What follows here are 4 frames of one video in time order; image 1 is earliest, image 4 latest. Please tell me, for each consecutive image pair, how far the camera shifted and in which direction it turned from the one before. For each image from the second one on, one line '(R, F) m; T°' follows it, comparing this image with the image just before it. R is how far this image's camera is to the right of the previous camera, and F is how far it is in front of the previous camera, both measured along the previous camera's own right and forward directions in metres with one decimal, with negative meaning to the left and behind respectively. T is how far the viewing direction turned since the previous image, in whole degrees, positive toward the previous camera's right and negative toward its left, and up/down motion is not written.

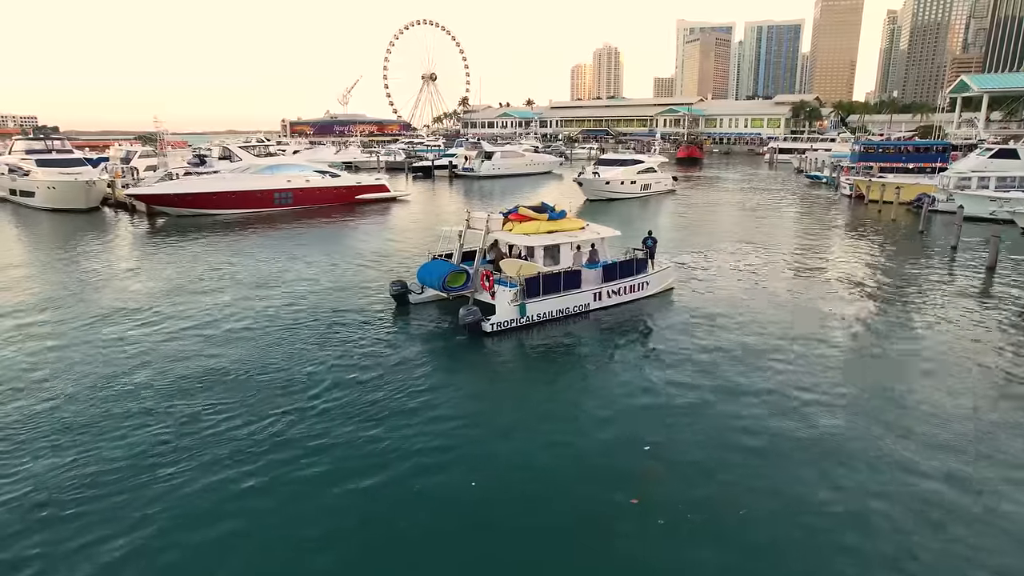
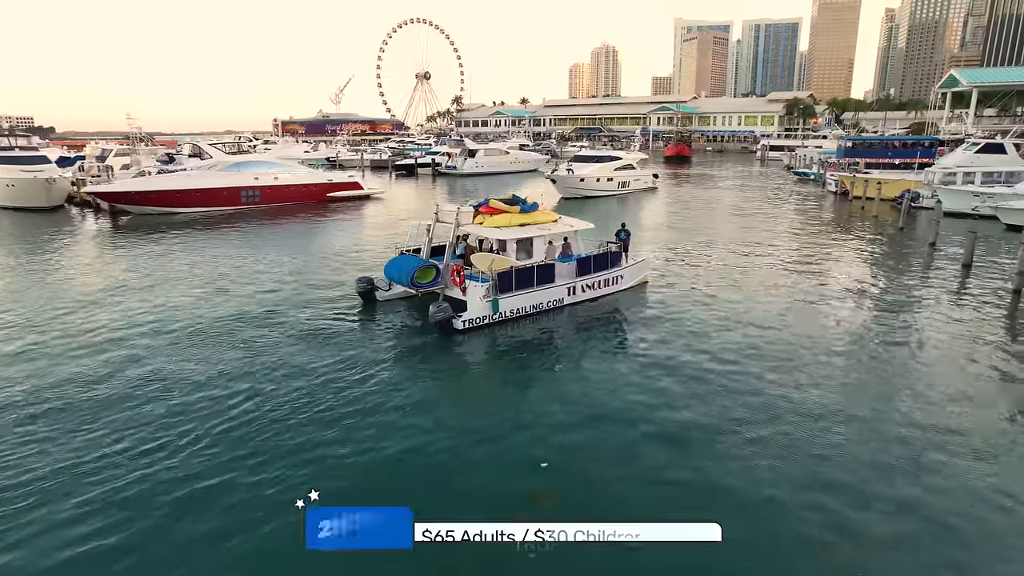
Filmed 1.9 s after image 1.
(+1.0, +0.6) m; 0°
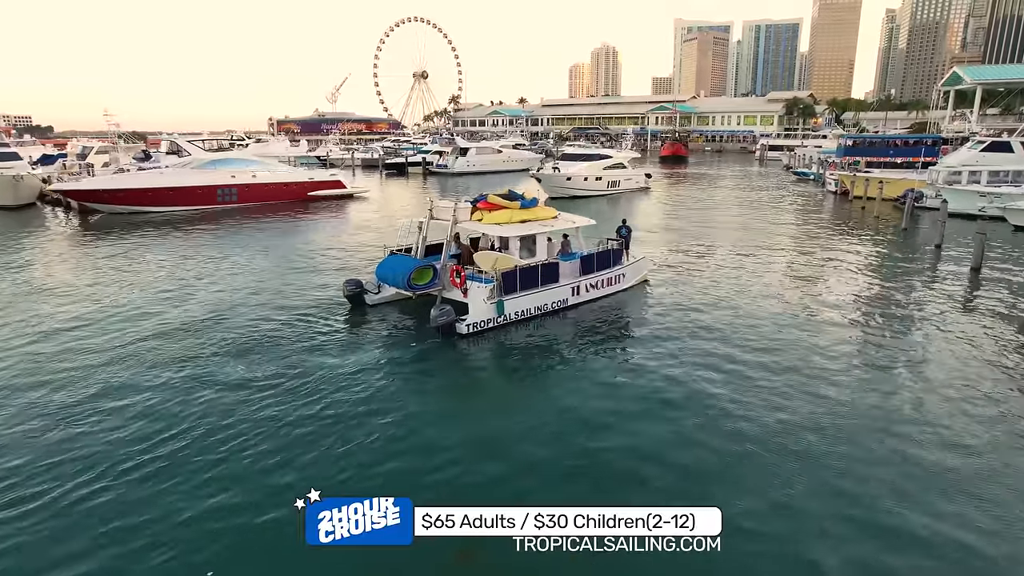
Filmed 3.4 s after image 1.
(+0.5, +0.9) m; 0°
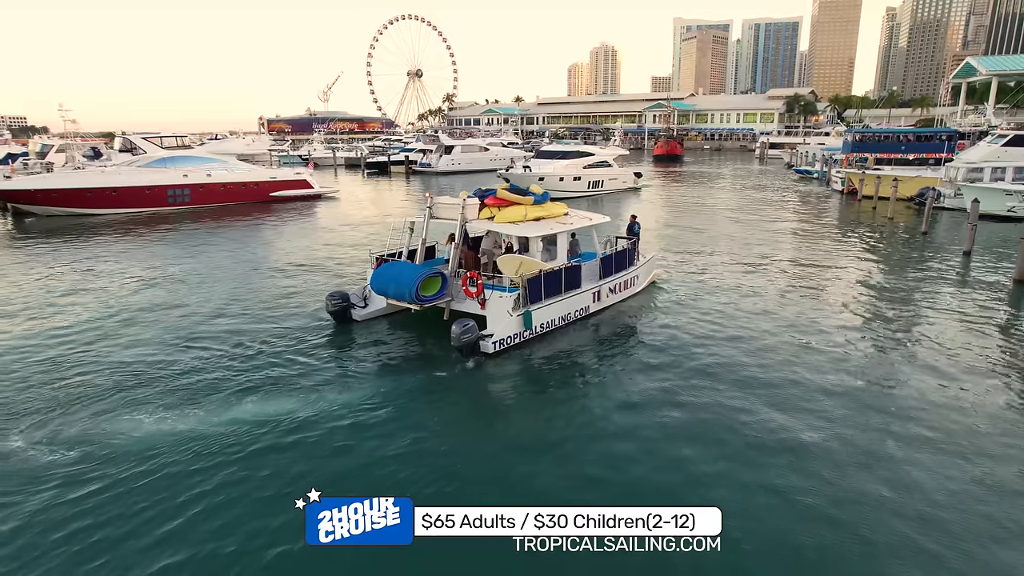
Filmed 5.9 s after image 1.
(+0.7, +1.9) m; 0°
